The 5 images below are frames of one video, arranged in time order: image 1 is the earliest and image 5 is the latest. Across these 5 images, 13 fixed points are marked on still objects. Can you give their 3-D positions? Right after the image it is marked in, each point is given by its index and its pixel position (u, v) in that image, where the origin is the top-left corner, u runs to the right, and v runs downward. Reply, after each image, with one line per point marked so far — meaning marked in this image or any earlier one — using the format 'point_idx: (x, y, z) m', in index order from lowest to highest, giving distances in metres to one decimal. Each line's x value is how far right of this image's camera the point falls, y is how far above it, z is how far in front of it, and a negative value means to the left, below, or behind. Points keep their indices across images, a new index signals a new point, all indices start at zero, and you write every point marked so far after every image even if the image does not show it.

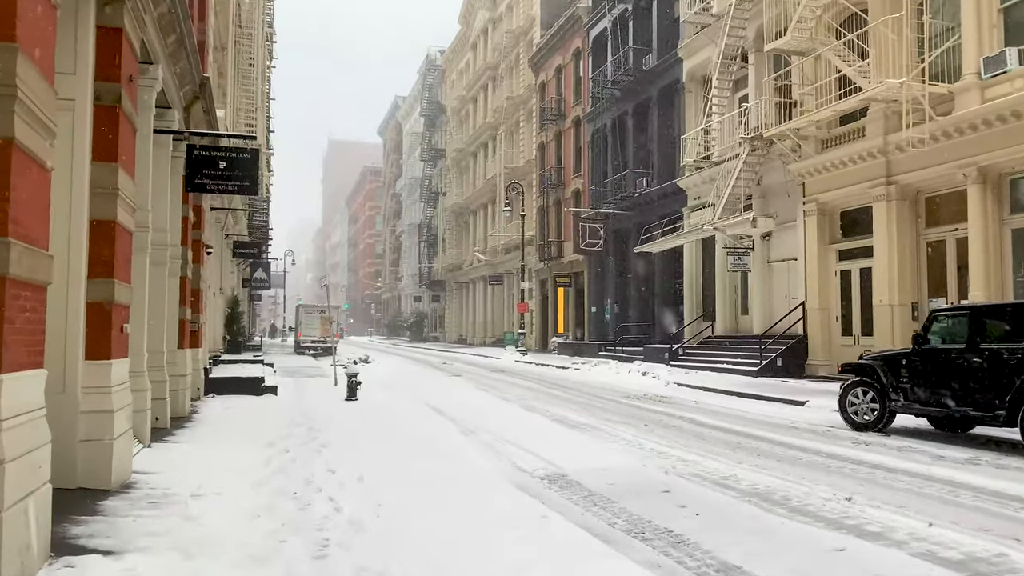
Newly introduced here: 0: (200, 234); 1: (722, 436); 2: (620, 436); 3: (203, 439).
0: (-3.8, +0.7, +15.1) m
1: (+1.7, -1.2, +10.1) m
2: (+0.9, -1.3, +10.4) m
3: (-2.5, -1.2, +10.0) m
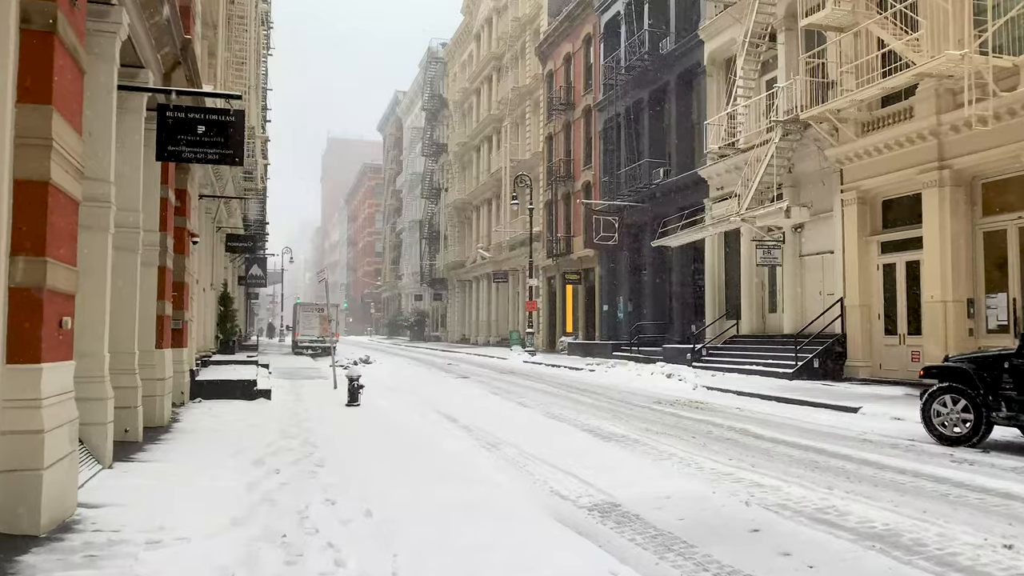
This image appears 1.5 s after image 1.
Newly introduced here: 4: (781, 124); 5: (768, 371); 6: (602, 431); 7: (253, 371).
0: (-3.5, +0.7, +13.5) m
1: (+1.9, -1.1, +8.6) m
2: (+1.1, -1.2, +8.9) m
3: (-2.3, -1.1, +8.5) m
4: (+4.2, +2.6, +19.3) m
5: (+3.8, -1.3, +18.6) m
6: (+0.8, -1.2, +10.7) m
7: (-3.6, -1.1, +17.4) m
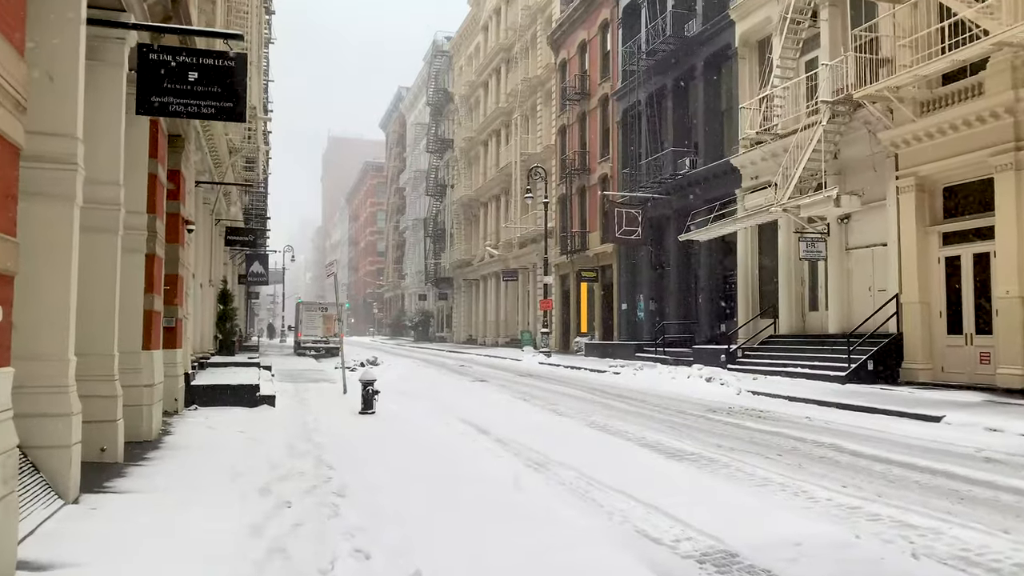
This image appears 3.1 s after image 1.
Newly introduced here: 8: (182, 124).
0: (-3.2, +0.8, +12.0) m
1: (+2.3, -1.1, +7.0) m
2: (+1.5, -1.1, +7.4) m
3: (-1.9, -1.1, +6.9) m
4: (+4.5, +2.6, +17.8) m
5: (+4.2, -1.2, +17.1) m
6: (+1.1, -1.2, +9.1) m
7: (-3.3, -1.1, +15.8) m
8: (-3.1, +1.6, +11.8) m
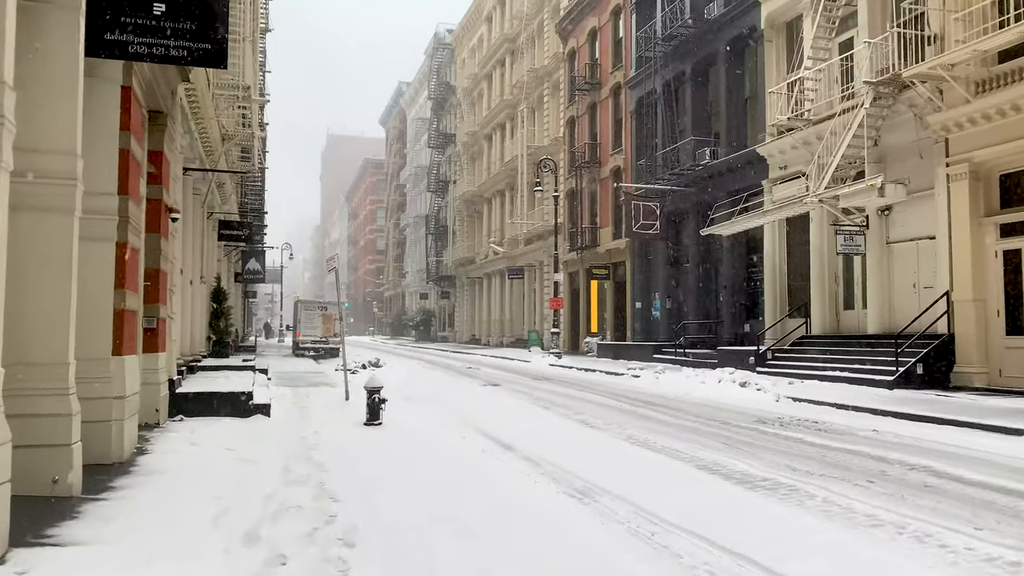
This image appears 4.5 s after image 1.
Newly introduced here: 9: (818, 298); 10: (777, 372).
0: (-3.0, +0.8, +10.6) m
1: (+2.5, -1.0, +5.6) m
2: (+1.7, -1.1, +6.0) m
3: (-1.7, -1.0, +5.5) m
4: (+4.7, +2.7, +16.4) m
5: (+4.4, -1.1, +15.7) m
6: (+1.4, -1.1, +7.8) m
7: (-3.1, -1.0, +14.4) m
8: (-2.9, +1.6, +10.4) m
9: (+4.7, -0.2, +19.2) m
10: (+3.8, -1.2, +18.0) m
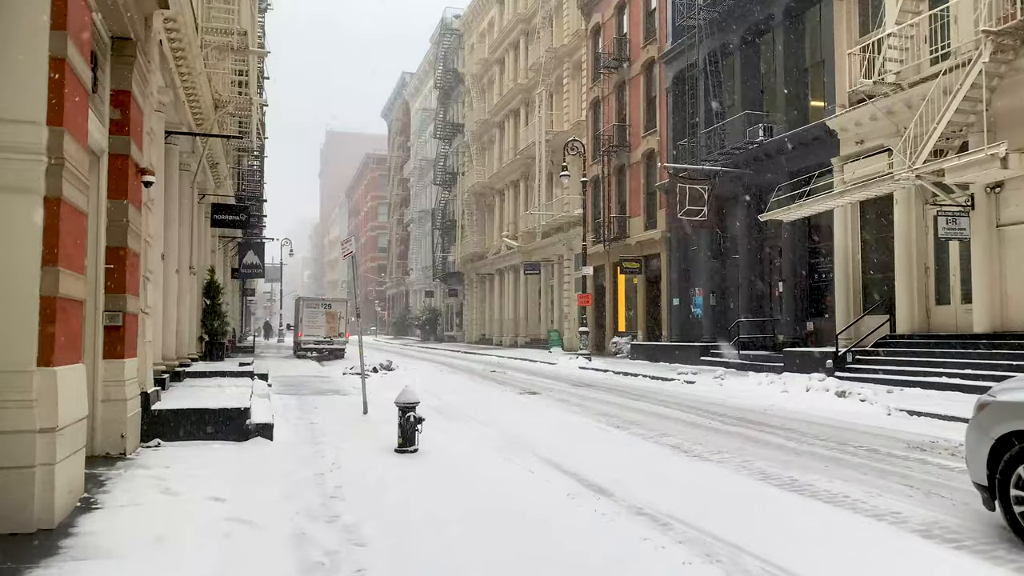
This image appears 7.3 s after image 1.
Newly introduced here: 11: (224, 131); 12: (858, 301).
0: (-2.4, +0.9, +7.9) m
1: (+3.1, -0.9, +3.0) m
2: (+2.2, -1.0, +3.3) m
3: (-1.2, -0.9, +2.9) m
4: (+5.3, +2.8, +13.7) m
5: (+4.9, -1.0, +13.0) m
6: (+1.9, -1.0, +5.1) m
7: (-2.5, -0.9, +11.8) m
8: (-2.4, +1.7, +7.7) m
9: (+5.3, 0.0, +16.6) m
10: (+4.4, -1.1, +15.3) m
11: (-4.3, +2.3, +18.4) m
12: (+5.1, -0.2, +18.4) m
